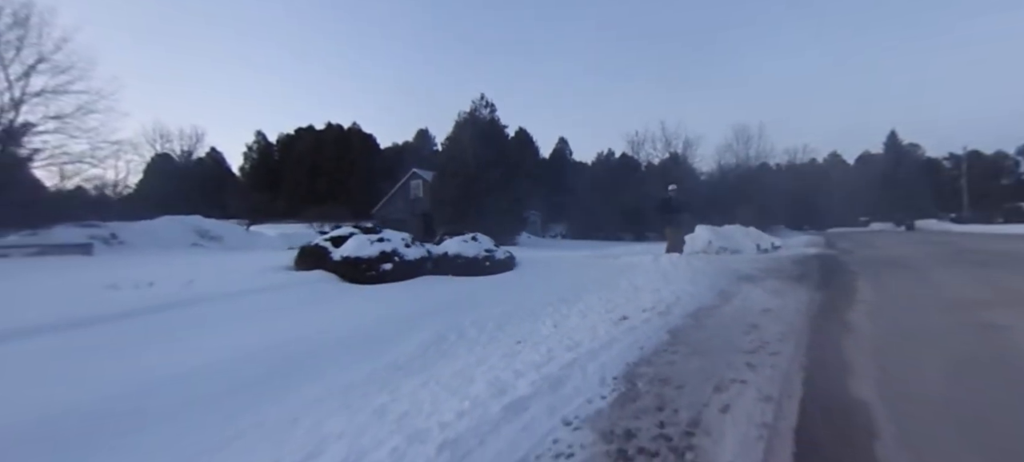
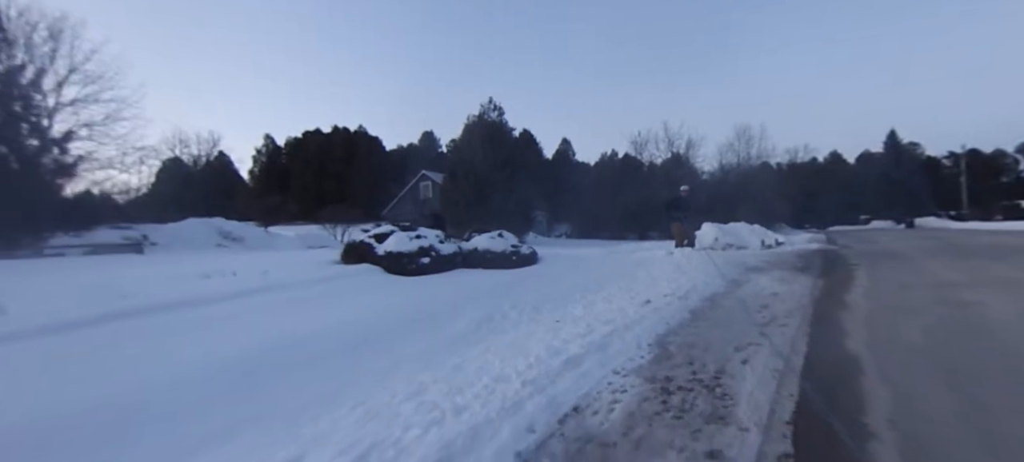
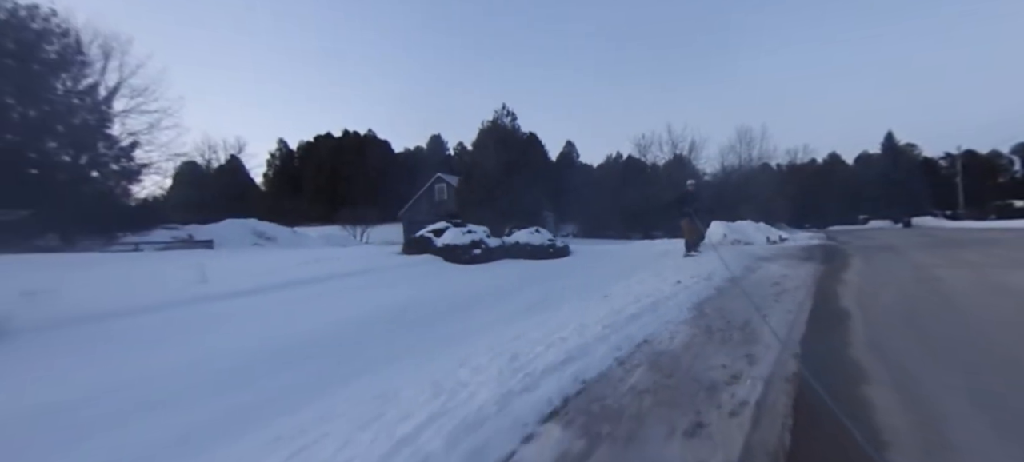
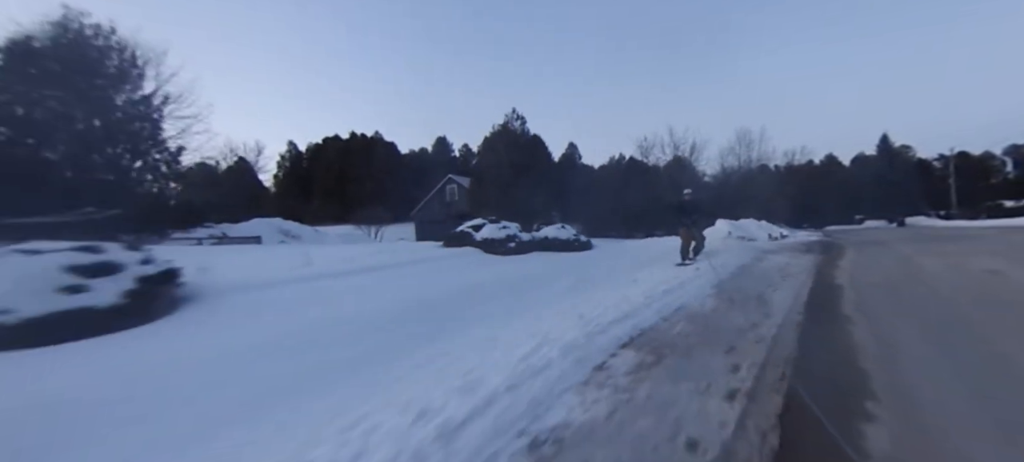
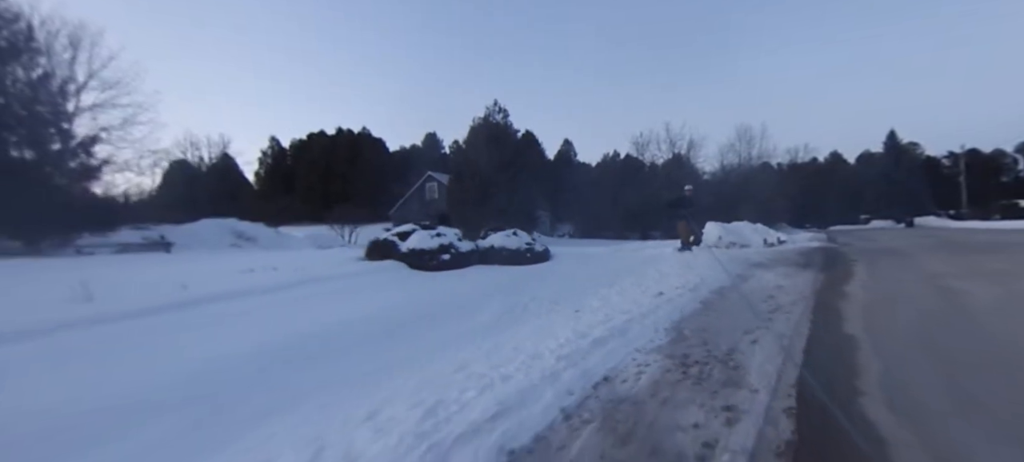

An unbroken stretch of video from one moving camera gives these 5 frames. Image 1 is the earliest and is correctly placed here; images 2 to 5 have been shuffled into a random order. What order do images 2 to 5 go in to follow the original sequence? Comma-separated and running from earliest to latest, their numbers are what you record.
2, 5, 3, 4
